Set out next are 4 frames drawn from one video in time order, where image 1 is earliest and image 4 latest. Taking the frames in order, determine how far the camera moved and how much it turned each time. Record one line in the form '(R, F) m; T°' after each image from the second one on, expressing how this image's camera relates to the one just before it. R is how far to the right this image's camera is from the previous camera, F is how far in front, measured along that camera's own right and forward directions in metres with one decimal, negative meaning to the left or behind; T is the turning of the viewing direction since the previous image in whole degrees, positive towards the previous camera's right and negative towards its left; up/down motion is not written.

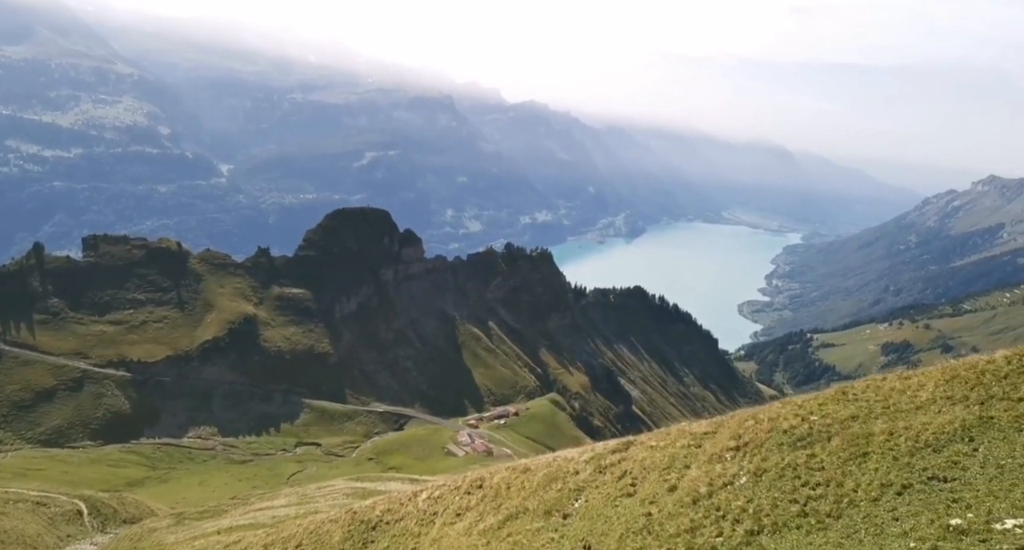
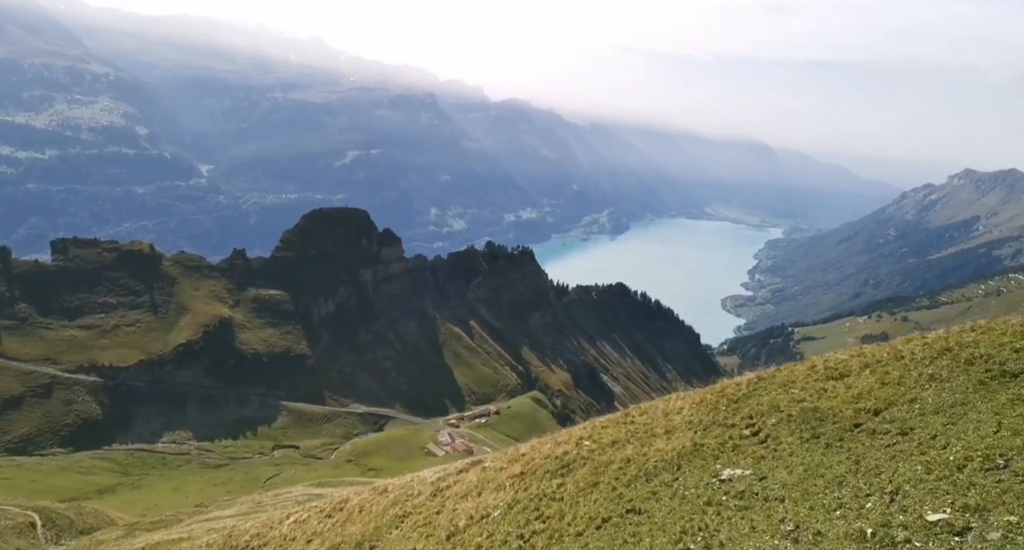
(+5.9, +2.7) m; +1°
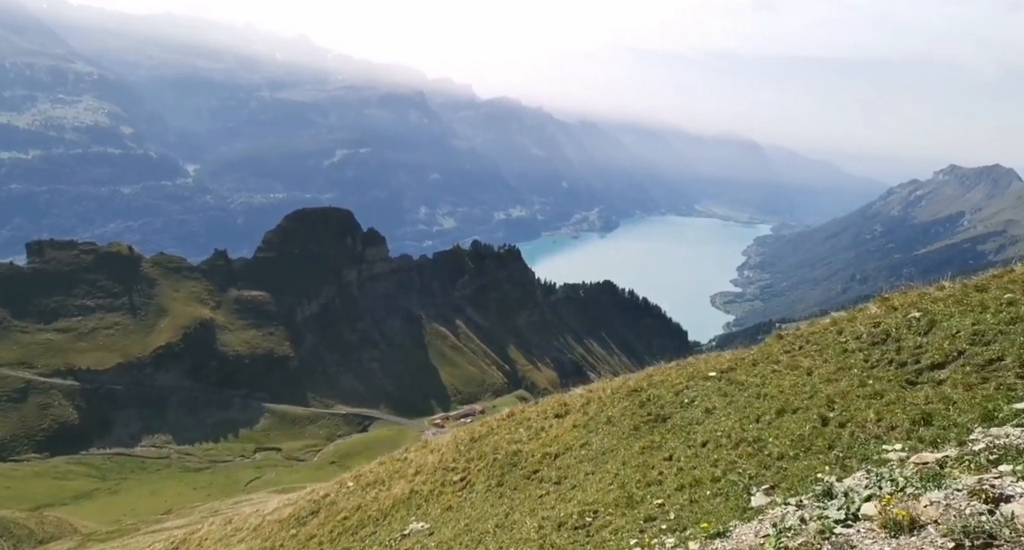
(+6.1, +2.6) m; +1°
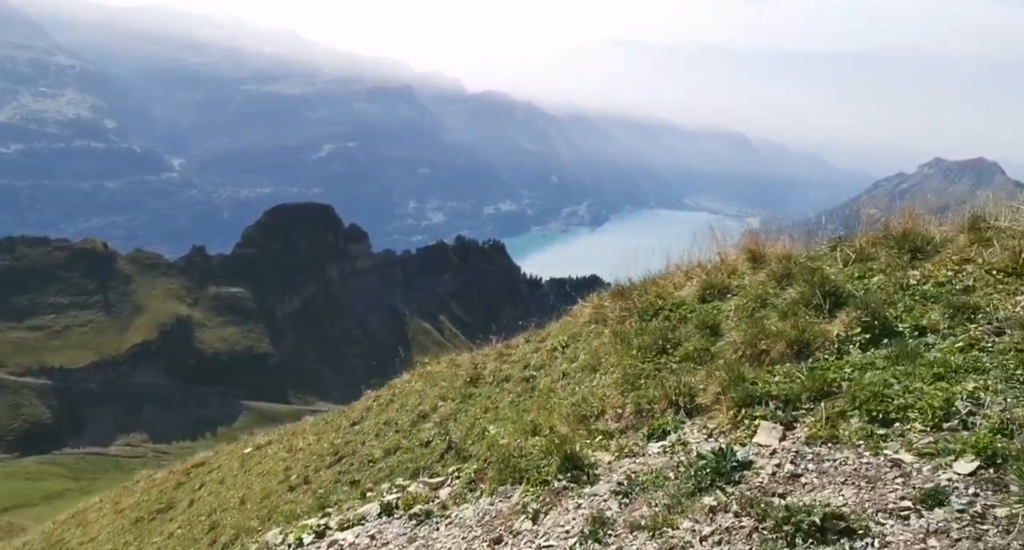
(+7.2, +4.3) m; +1°
